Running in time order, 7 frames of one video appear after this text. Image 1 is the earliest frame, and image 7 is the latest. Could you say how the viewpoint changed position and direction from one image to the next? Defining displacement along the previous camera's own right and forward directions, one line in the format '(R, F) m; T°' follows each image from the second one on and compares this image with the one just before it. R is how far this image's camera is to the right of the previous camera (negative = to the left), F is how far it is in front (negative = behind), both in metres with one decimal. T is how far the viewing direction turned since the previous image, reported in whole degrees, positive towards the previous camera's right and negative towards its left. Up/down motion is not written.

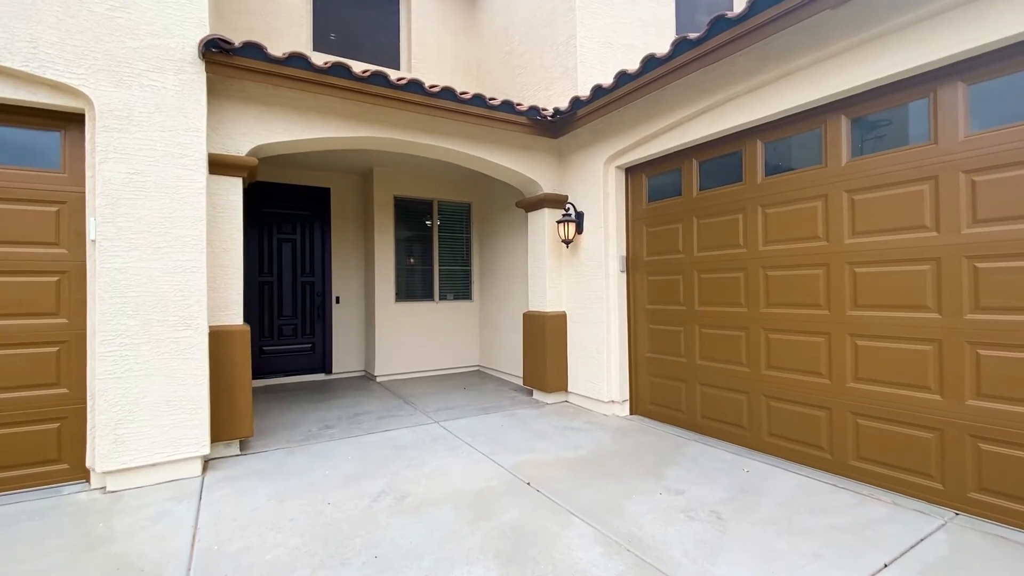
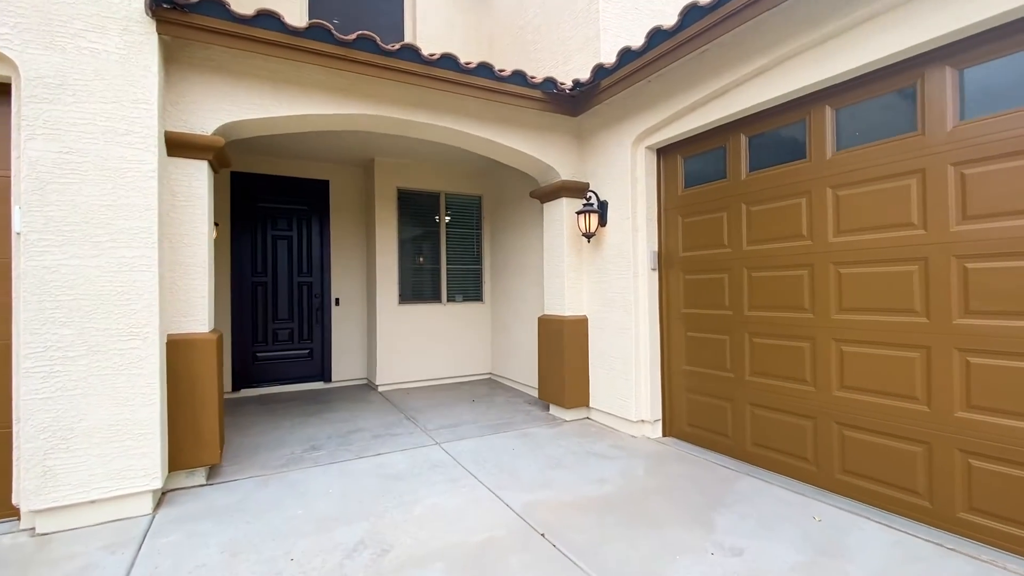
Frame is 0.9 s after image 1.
(0.0, +0.6) m; -2°
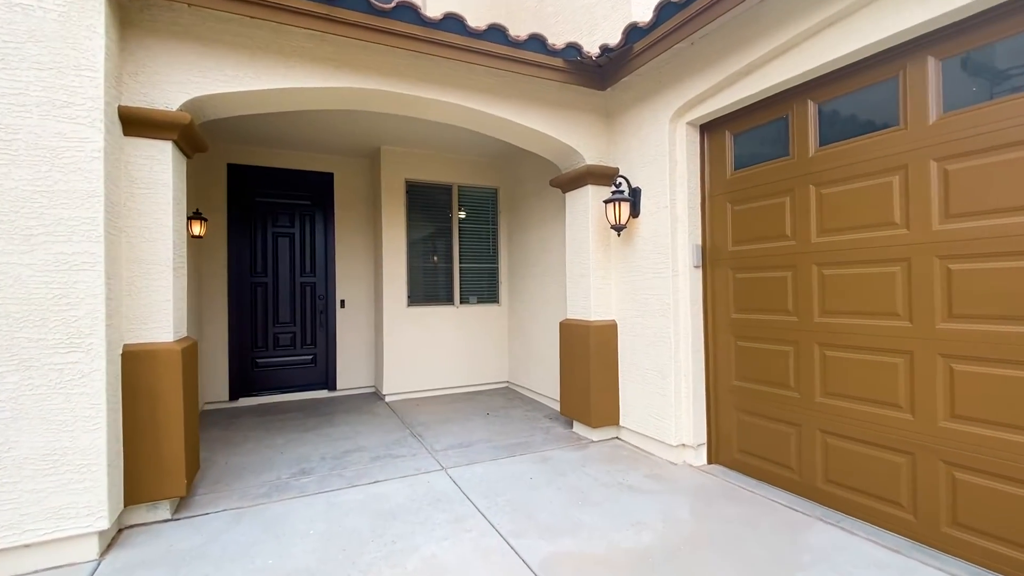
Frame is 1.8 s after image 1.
(0.0, +0.5) m; -3°
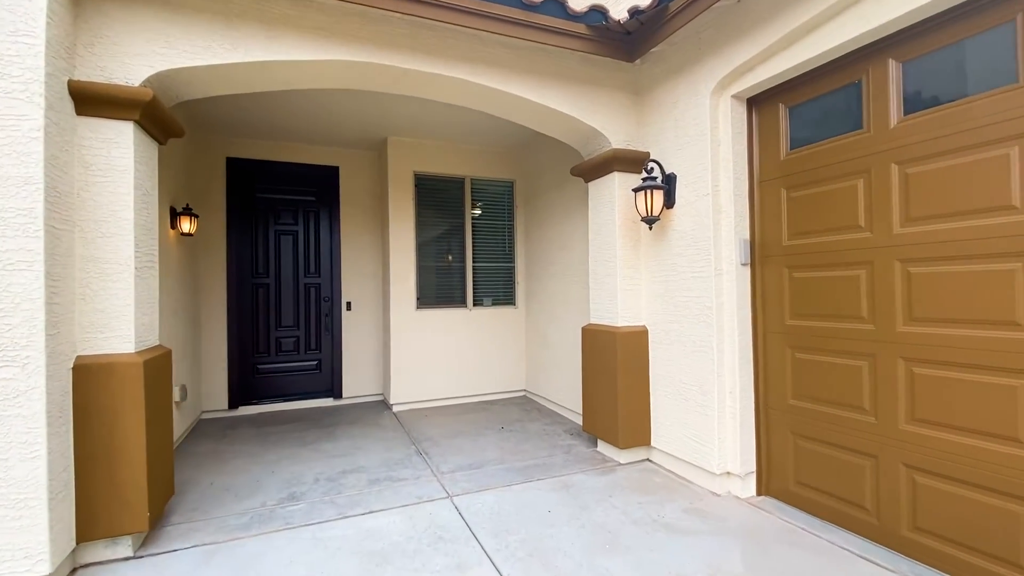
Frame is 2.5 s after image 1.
(0.0, +0.4) m; -2°
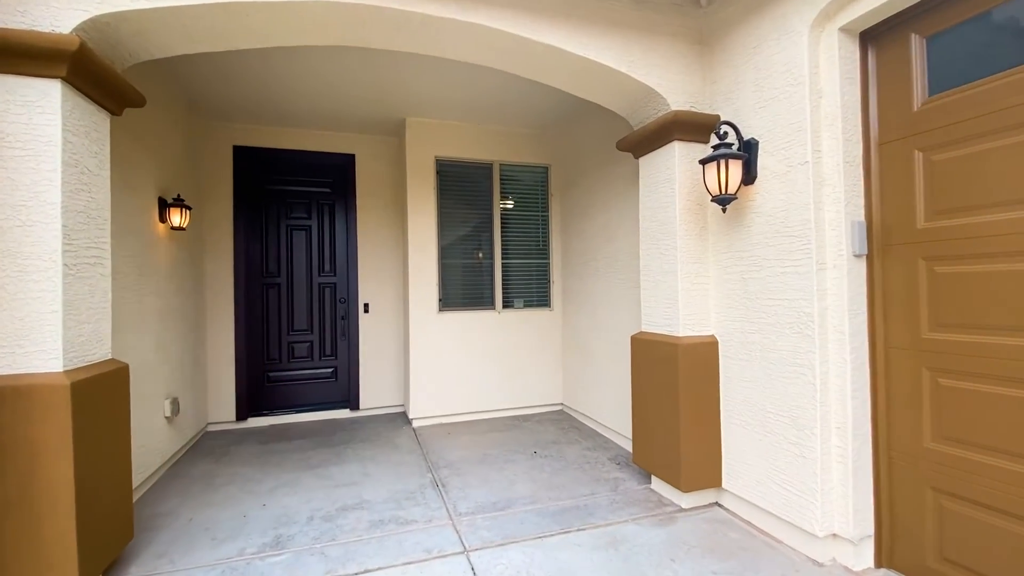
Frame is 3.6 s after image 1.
(0.0, +0.6) m; -4°
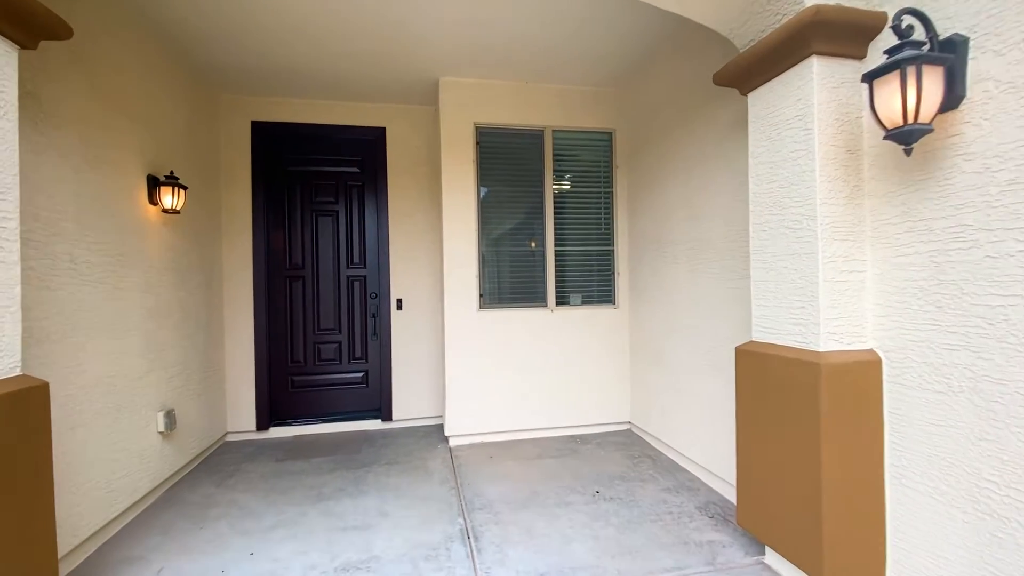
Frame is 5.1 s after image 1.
(0.0, +0.7) m; -7°
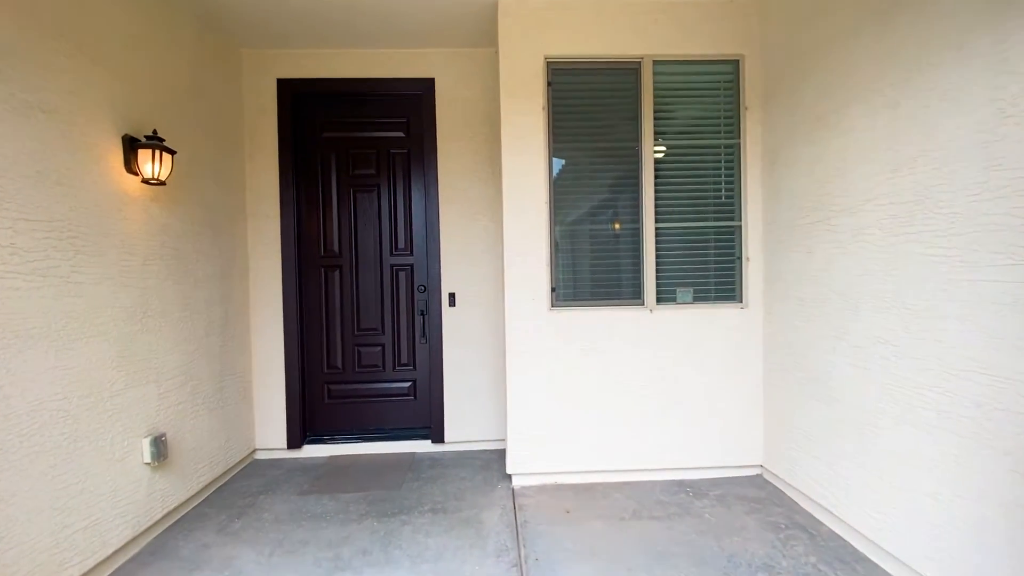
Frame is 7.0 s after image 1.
(-0.1, +0.9) m; -9°
